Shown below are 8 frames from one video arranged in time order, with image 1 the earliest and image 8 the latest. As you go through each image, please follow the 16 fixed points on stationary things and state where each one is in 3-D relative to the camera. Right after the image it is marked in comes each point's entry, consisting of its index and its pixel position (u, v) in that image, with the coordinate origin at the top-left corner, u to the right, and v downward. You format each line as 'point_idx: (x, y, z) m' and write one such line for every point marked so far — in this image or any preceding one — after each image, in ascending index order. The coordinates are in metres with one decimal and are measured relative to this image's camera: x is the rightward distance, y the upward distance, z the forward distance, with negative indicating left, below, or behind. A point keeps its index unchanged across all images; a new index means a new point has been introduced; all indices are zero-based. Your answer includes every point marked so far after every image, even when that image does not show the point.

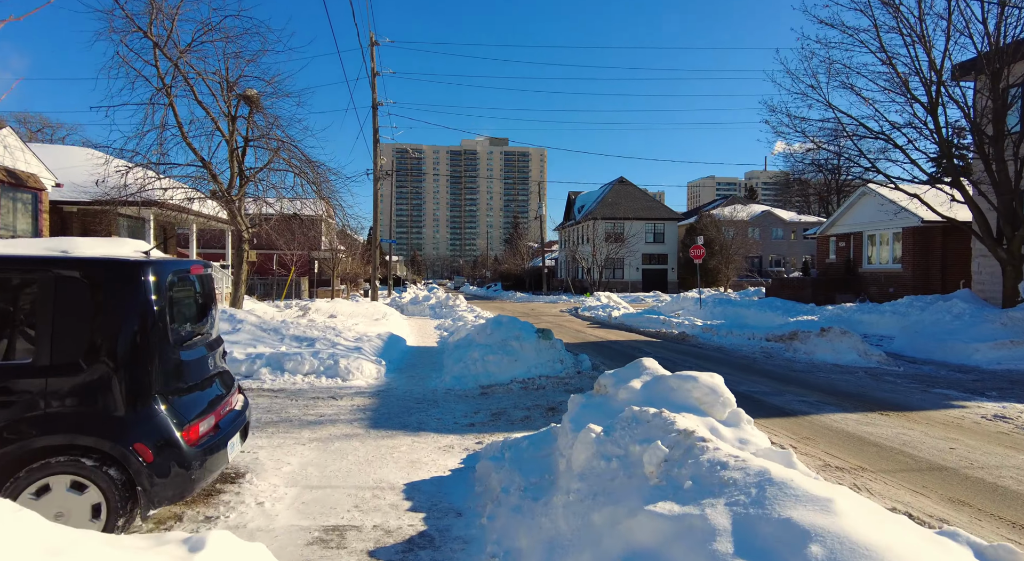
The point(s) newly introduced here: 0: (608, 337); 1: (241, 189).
0: (+2.6, -1.5, +17.2) m
1: (-5.6, +1.9, +13.3) m
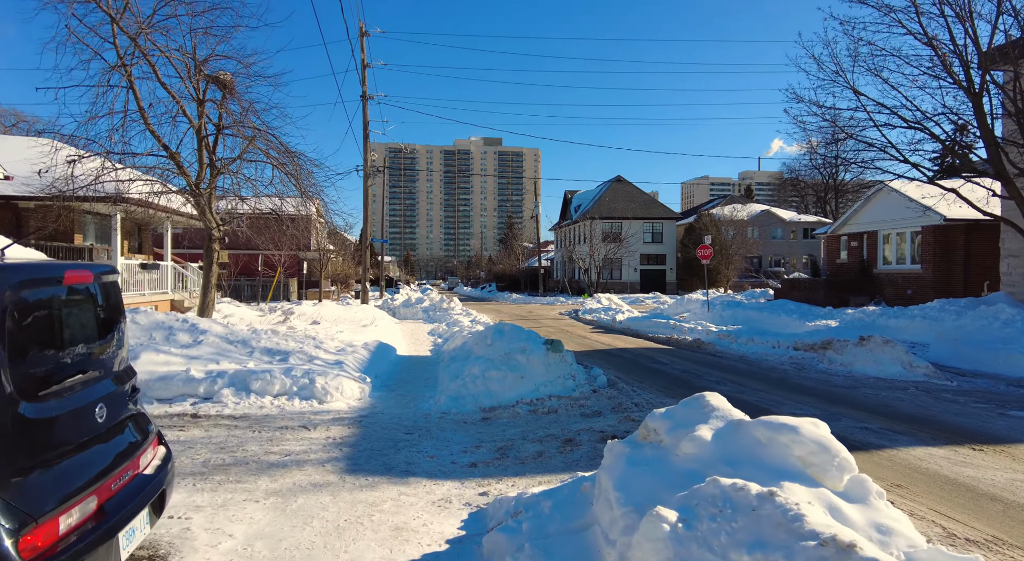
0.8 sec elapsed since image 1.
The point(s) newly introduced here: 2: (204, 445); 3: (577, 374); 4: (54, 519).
0: (+2.6, -1.6, +15.9) m
1: (-5.6, +1.8, +11.9) m
2: (-2.8, -1.5, +5.9) m
3: (+0.9, -1.4, +9.2) m
4: (-1.9, -1.0, +2.6) m
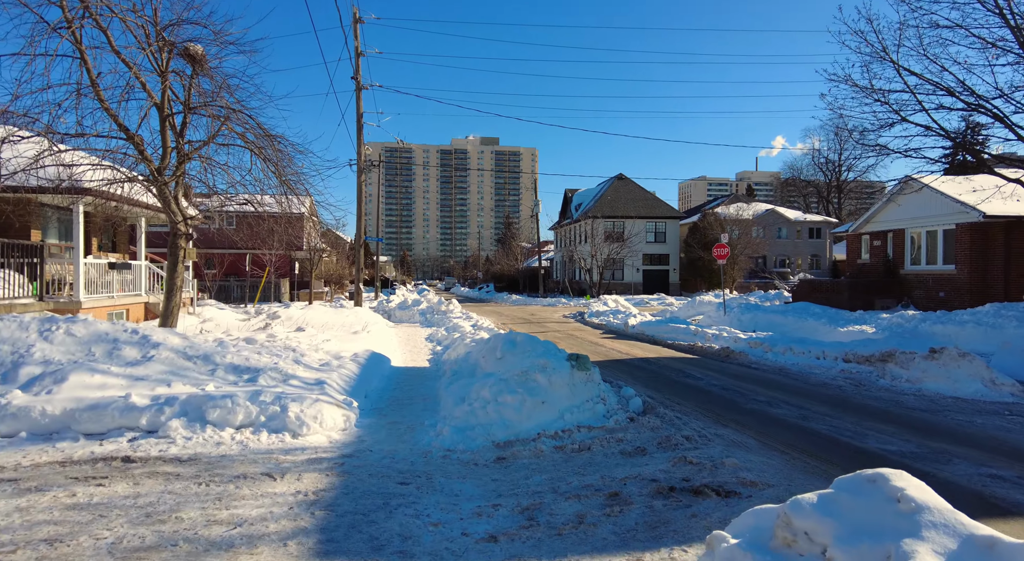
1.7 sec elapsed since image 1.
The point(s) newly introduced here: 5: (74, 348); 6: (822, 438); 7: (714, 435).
0: (+2.8, -1.6, +14.4) m
1: (-5.4, +1.8, +10.3) m
2: (-2.6, -1.5, +4.3) m
3: (+1.1, -1.4, +7.6) m
4: (-1.6, -1.0, +1.1) m
5: (-4.8, -0.7, +7.0) m
6: (+3.2, -1.6, +6.6) m
7: (+2.1, -1.6, +6.6) m
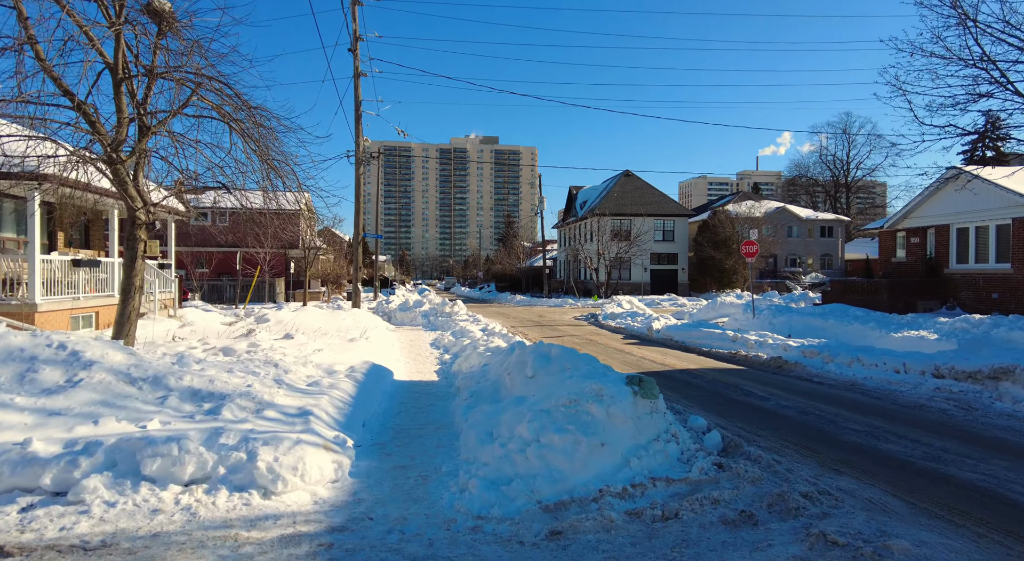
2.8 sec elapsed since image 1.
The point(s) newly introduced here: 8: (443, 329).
0: (+3.1, -1.6, +12.6) m
1: (-5.0, +1.8, +8.5) m
2: (-2.2, -1.5, +2.5) m
3: (+1.5, -1.4, +5.9) m
4: (-1.2, -1.0, -0.7) m
5: (-4.4, -0.7, +5.2) m
6: (+3.6, -1.6, +4.8) m
7: (+2.5, -1.6, +4.8) m
8: (-2.1, -1.5, +19.2) m
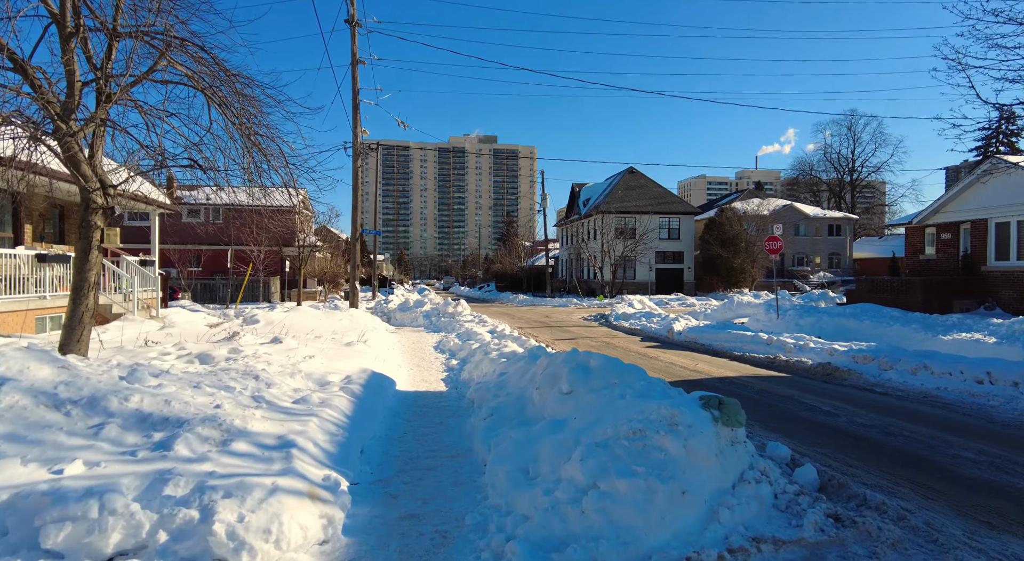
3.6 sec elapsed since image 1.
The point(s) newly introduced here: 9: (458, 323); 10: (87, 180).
0: (+3.4, -1.6, +11.3) m
1: (-4.7, +1.9, +7.2) m
2: (-1.9, -1.5, +1.2) m
3: (+1.8, -1.3, +4.5) m
4: (-0.9, -0.9, -2.1) m
5: (-4.1, -0.7, +3.9) m
6: (+3.9, -1.6, +3.5) m
7: (+2.8, -1.5, +3.5) m
8: (-1.8, -1.4, +17.8) m
9: (-1.6, -1.3, +18.7) m
10: (-4.8, +1.1, +7.3) m
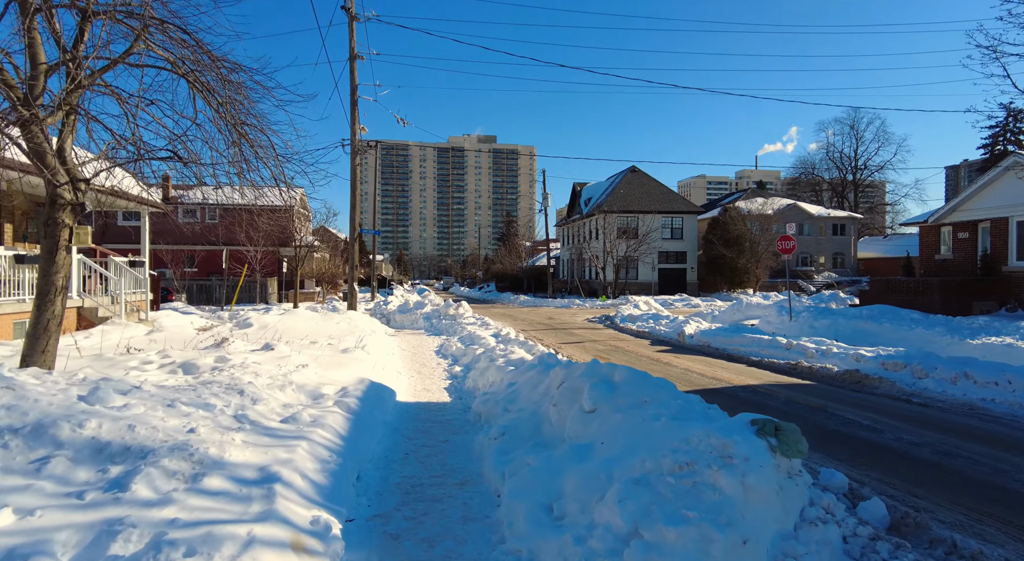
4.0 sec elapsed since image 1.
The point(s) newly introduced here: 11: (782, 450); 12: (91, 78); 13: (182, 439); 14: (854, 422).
0: (+3.5, -1.6, +10.6) m
1: (-4.6, +1.8, +6.5) m
2: (-1.8, -1.5, +0.5) m
3: (+2.0, -1.4, +3.9) m
4: (-0.8, -1.0, -2.7) m
5: (-4.0, -0.7, +3.2) m
6: (+4.0, -1.6, +2.8) m
7: (+2.9, -1.6, +2.8) m
8: (-1.7, -1.4, +17.1) m
9: (-1.5, -1.3, +18.0) m
10: (-4.7, +1.1, +6.6) m
11: (+1.6, -1.0, +3.8) m
12: (-4.5, +2.1, +6.7) m
13: (-2.2, -1.1, +4.3) m
14: (+3.9, -1.6, +7.3) m
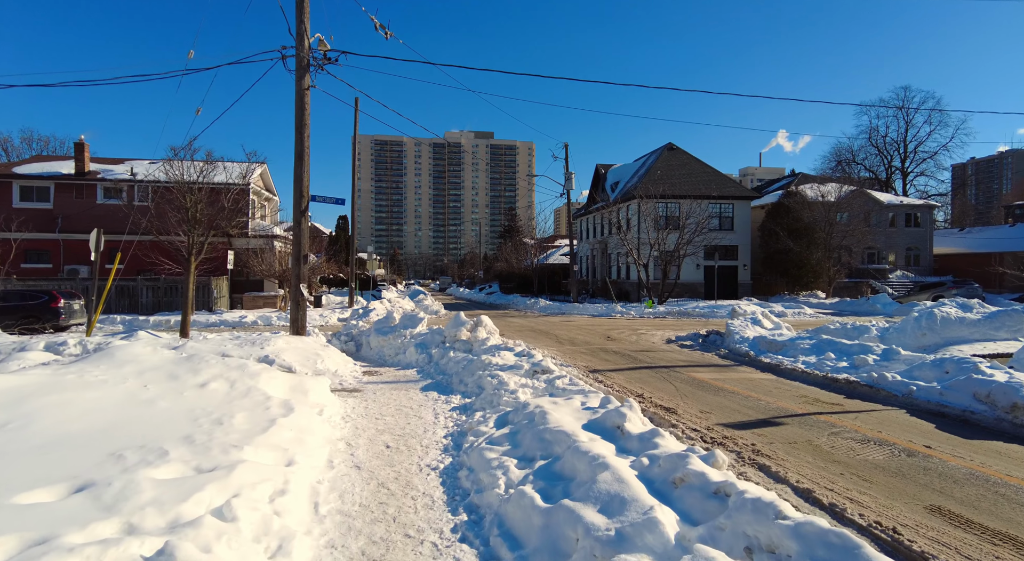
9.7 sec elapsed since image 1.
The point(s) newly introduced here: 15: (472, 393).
0: (+4.8, -1.6, +1.3) m
1: (-3.3, +1.8, -2.9) m
2: (-0.5, -1.5, -8.9) m
3: (+3.2, -1.4, -5.5) m
4: (+0.6, -1.0, -12.1) m
5: (-2.7, -0.7, -6.2) m
6: (+5.3, -1.6, -6.5) m
7: (+4.2, -1.6, -6.5) m
8: (-0.5, -1.5, +7.7) m
9: (-0.3, -1.3, +8.6) m
10: (-3.5, +1.1, -2.8) m
11: (+2.9, -1.0, -5.6) m
12: (-3.2, +2.1, -2.7) m
13: (-0.9, -1.1, -5.1) m
14: (+5.2, -1.6, -2.0) m
15: (-0.5, -1.6, +8.8) m
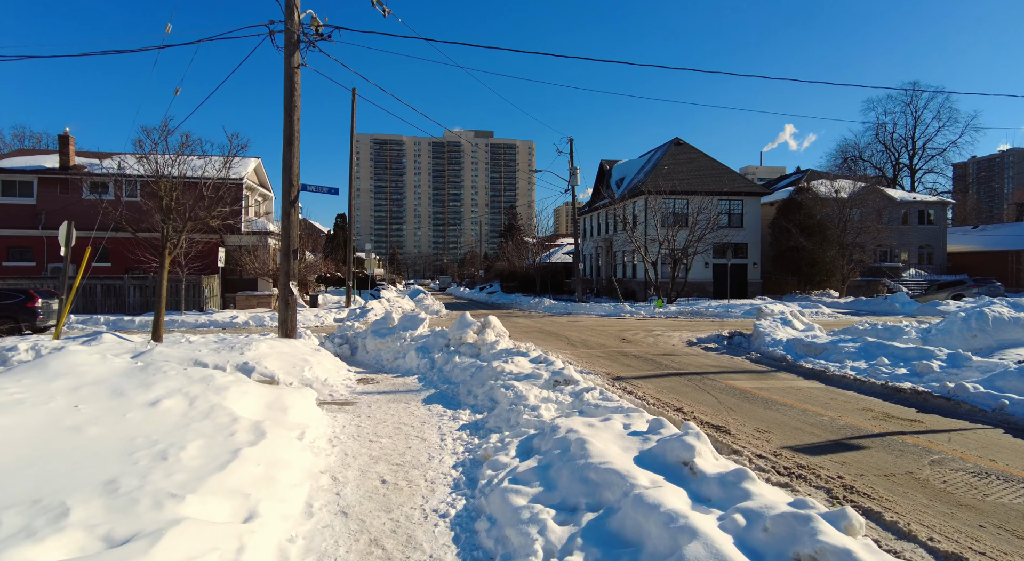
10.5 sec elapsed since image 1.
0: (+5.0, -1.6, 0.0) m
1: (-3.1, +1.9, -4.2) m
2: (-0.2, -1.5, -10.2) m
3: (+3.5, -1.3, -6.8) m
4: (+0.8, -0.9, -13.4) m
5: (-2.5, -0.7, -7.5) m
6: (+5.6, -1.6, -7.8) m
7: (+4.5, -1.5, -7.8) m
8: (-0.3, -1.4, +6.5) m
9: (-0.1, -1.2, +7.4) m
10: (-3.2, +1.1, -4.1) m
11: (+3.1, -1.0, -6.9) m
12: (-3.0, +2.2, -4.0) m
13: (-0.7, -1.0, -6.4) m
14: (+5.4, -1.6, -3.3) m
15: (-0.3, -1.5, +7.5) m
